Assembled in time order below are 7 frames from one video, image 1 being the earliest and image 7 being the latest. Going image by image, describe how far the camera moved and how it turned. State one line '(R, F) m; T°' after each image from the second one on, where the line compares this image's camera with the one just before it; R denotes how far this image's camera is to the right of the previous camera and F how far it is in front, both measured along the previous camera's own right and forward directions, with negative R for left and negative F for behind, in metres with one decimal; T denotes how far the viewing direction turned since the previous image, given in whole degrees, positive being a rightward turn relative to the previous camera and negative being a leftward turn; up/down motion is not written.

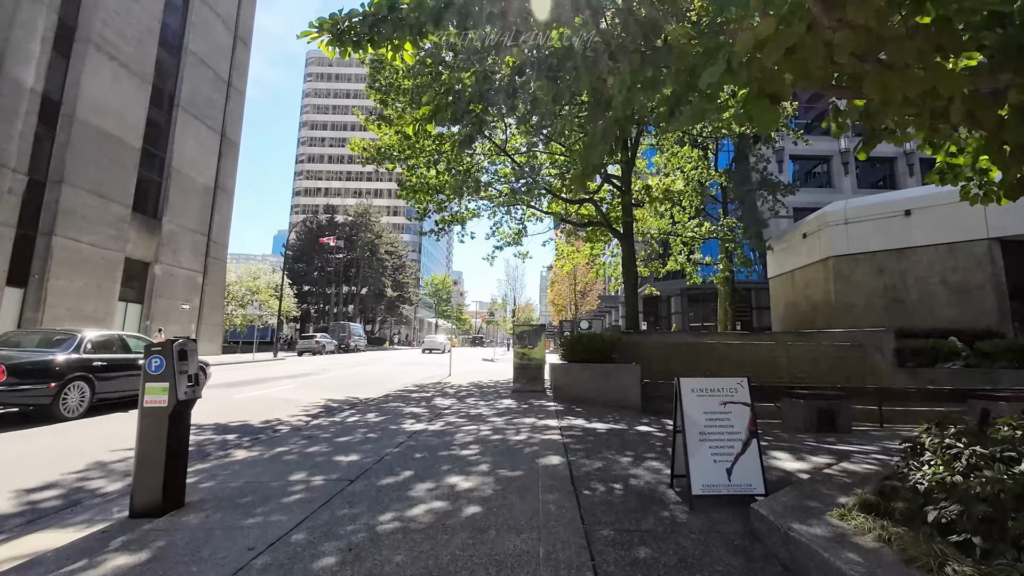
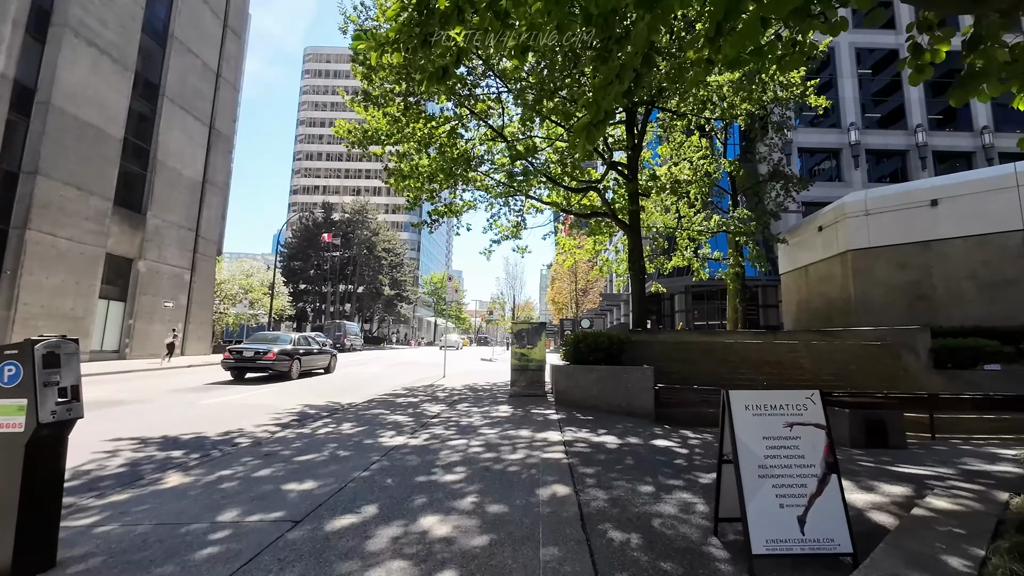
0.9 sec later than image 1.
(+0.1, +1.0) m; 0°
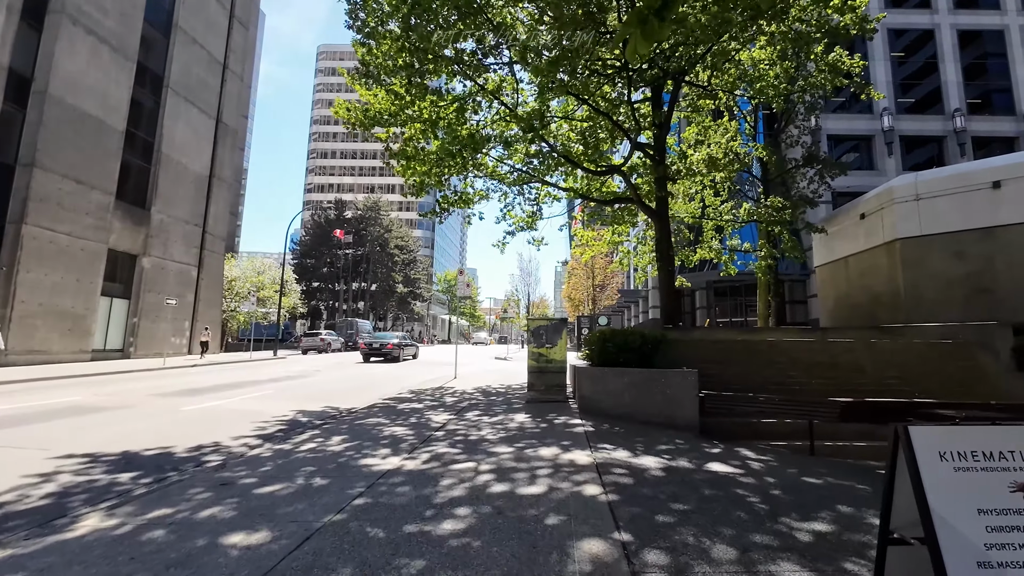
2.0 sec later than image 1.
(0.0, +1.1) m; -2°
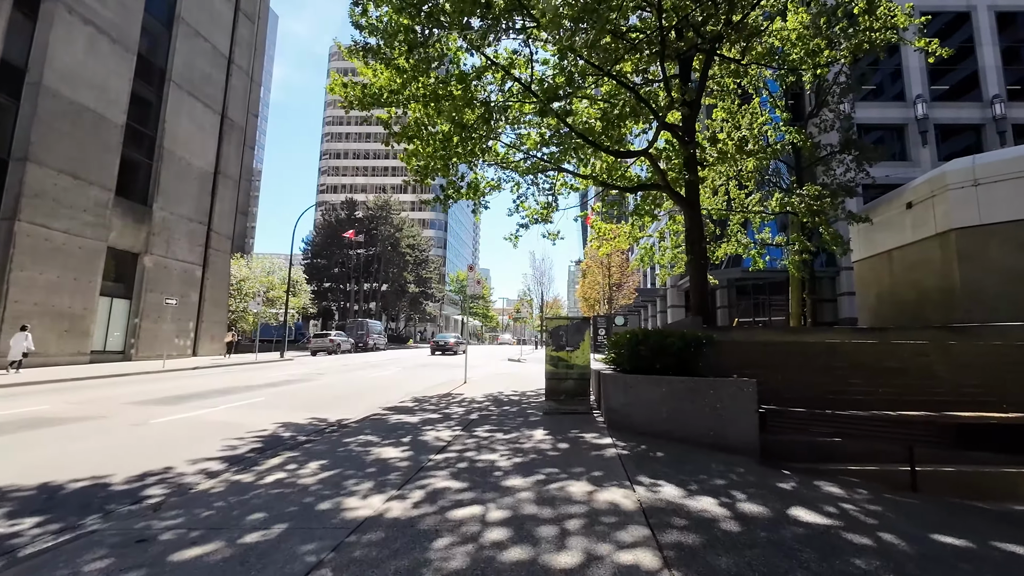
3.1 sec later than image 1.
(0.0, +1.2) m; -1°
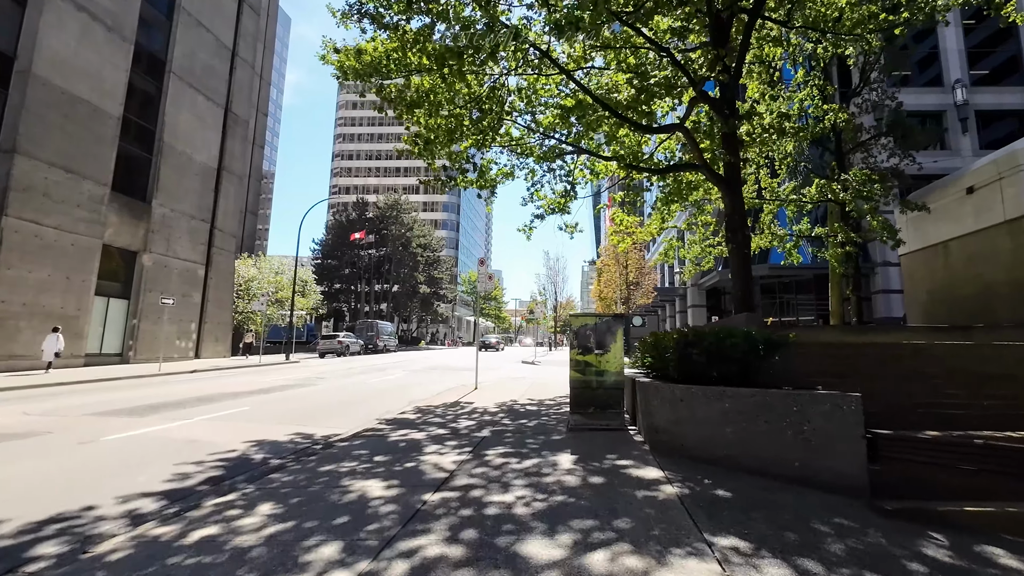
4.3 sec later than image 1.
(-0.1, +1.3) m; -1°
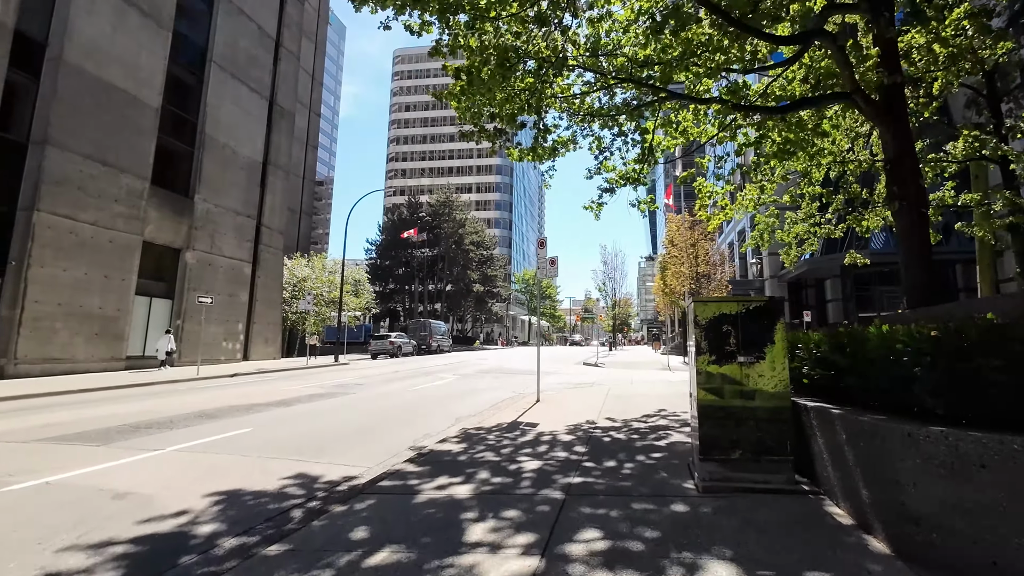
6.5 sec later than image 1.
(-0.3, +2.4) m; -6°
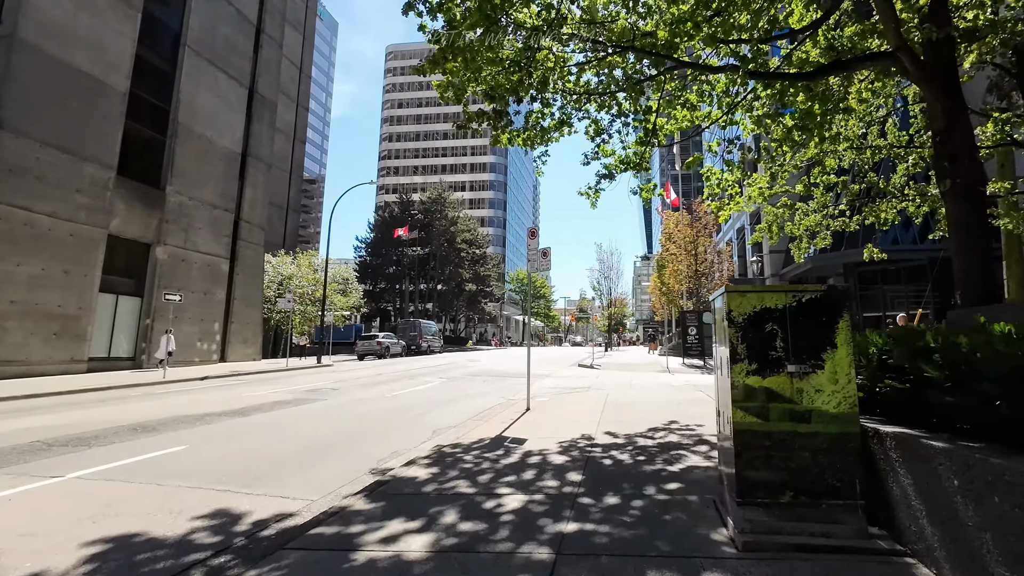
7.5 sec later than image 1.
(+0.1, +1.1) m; +1°
